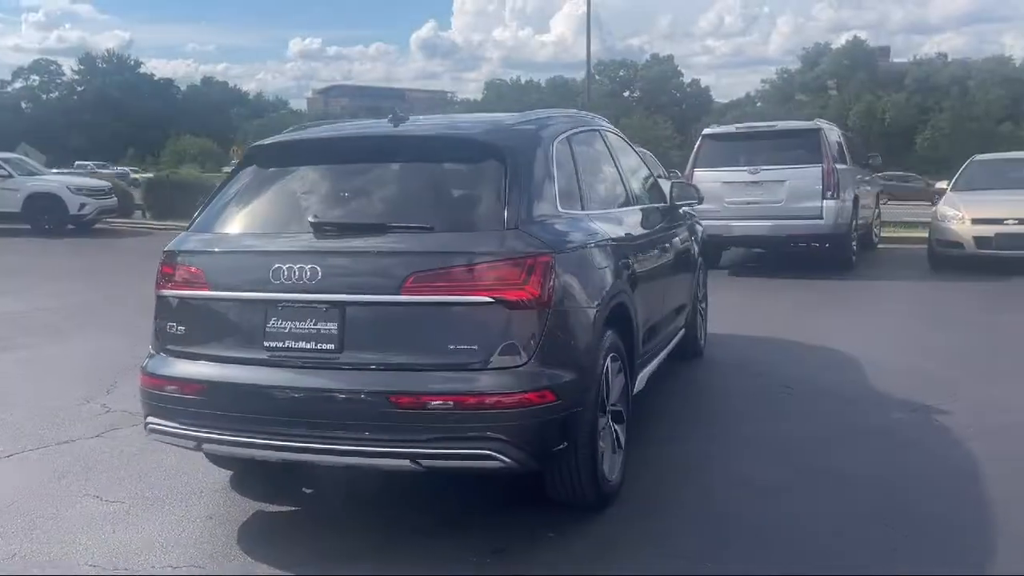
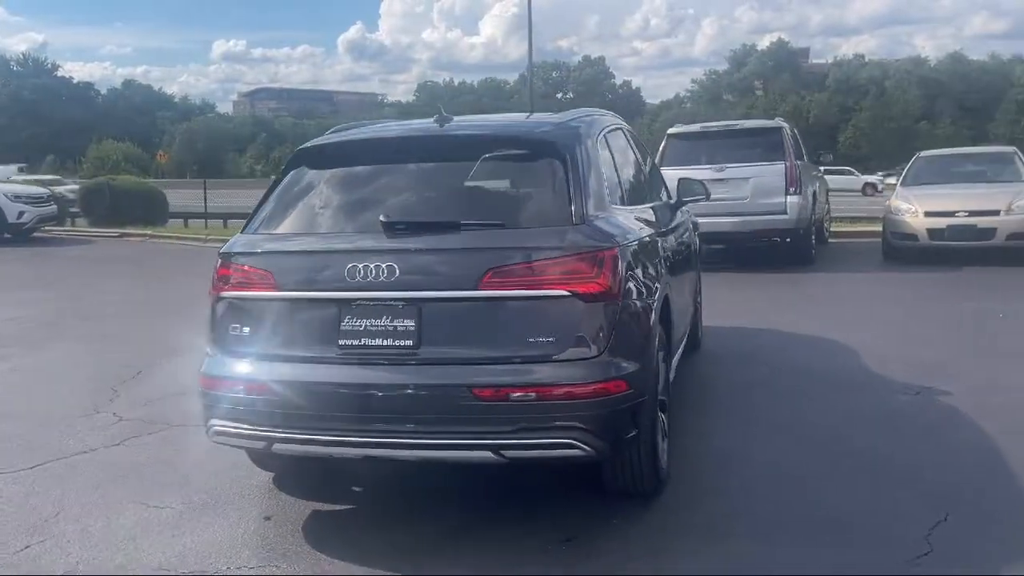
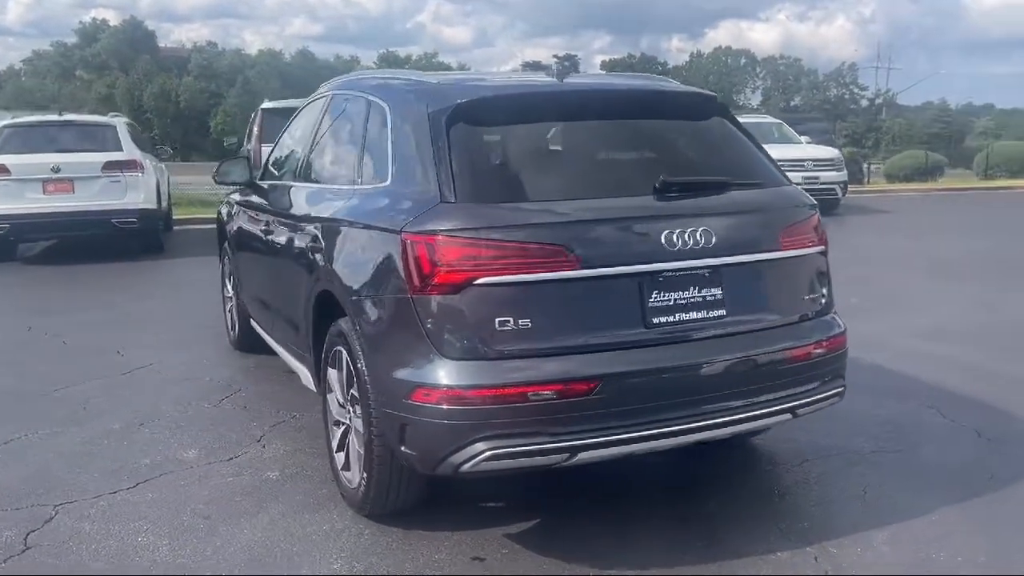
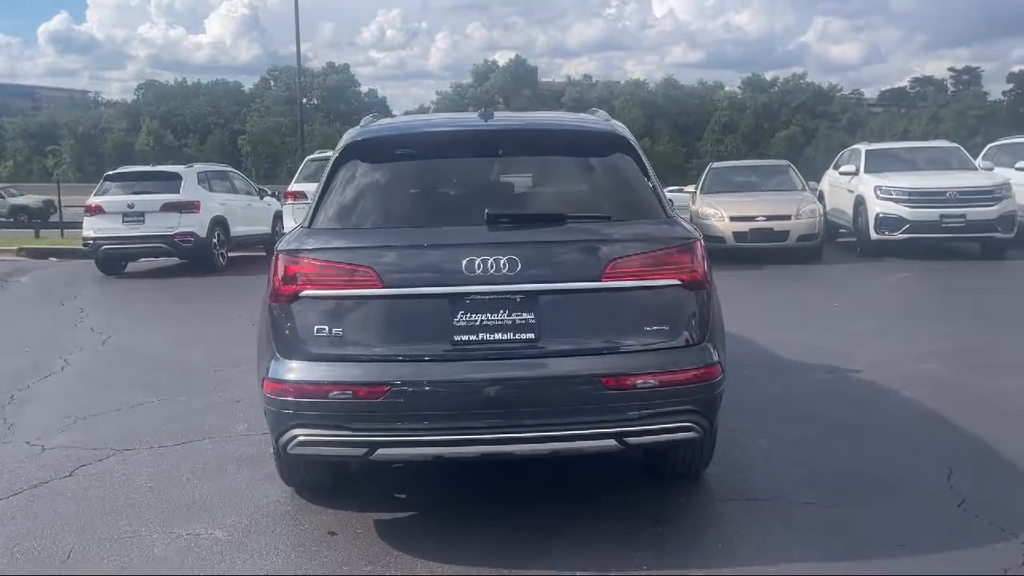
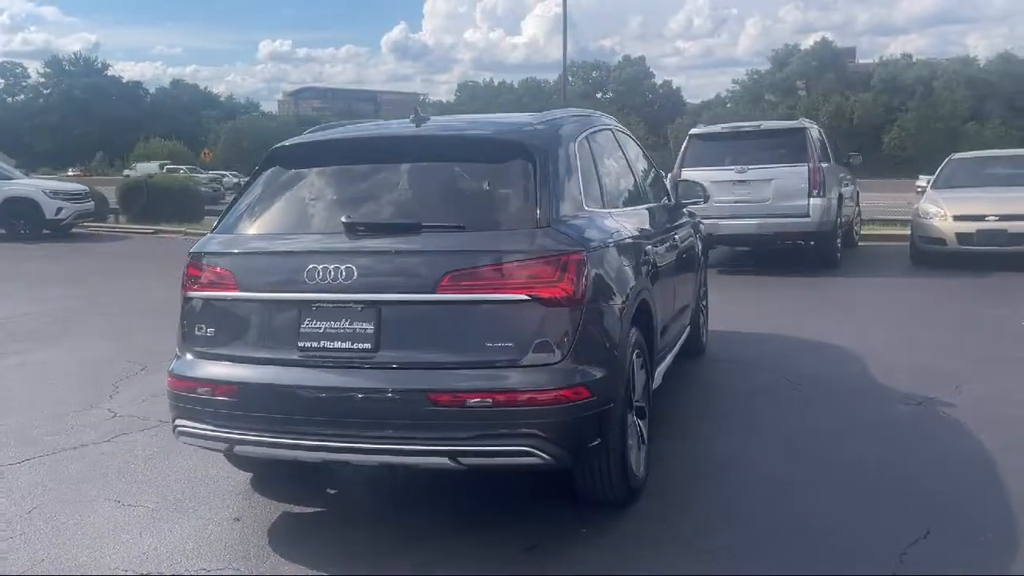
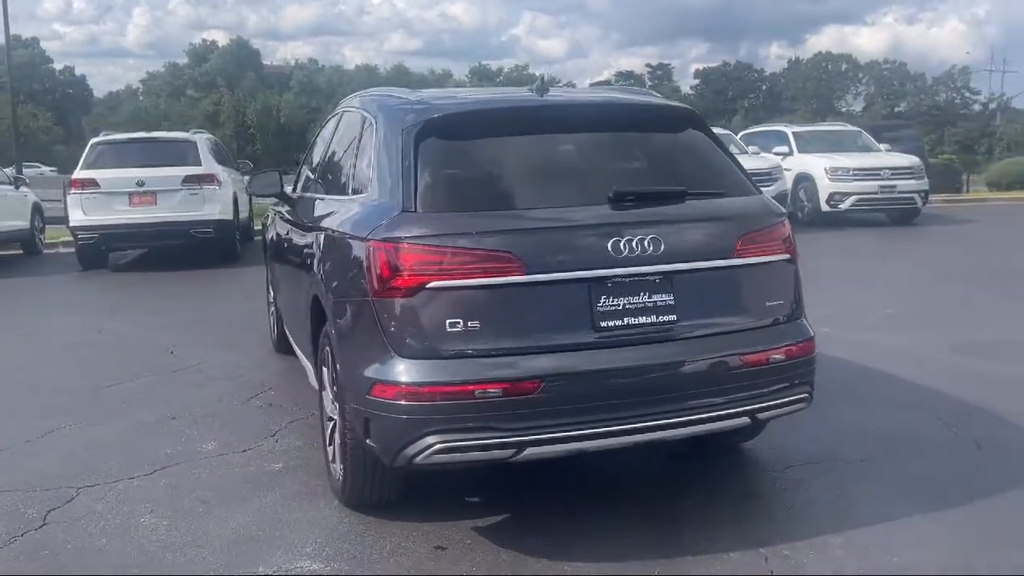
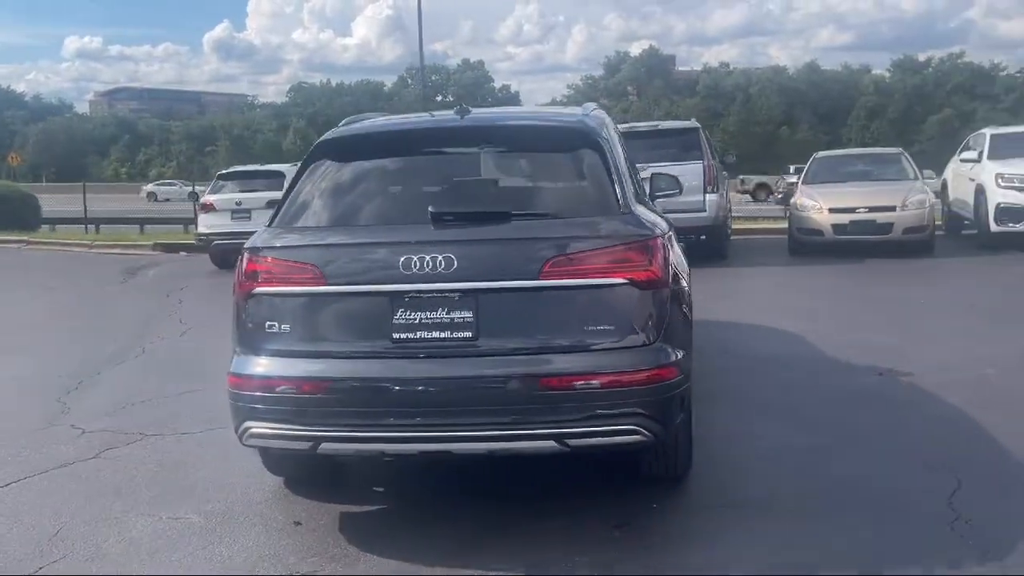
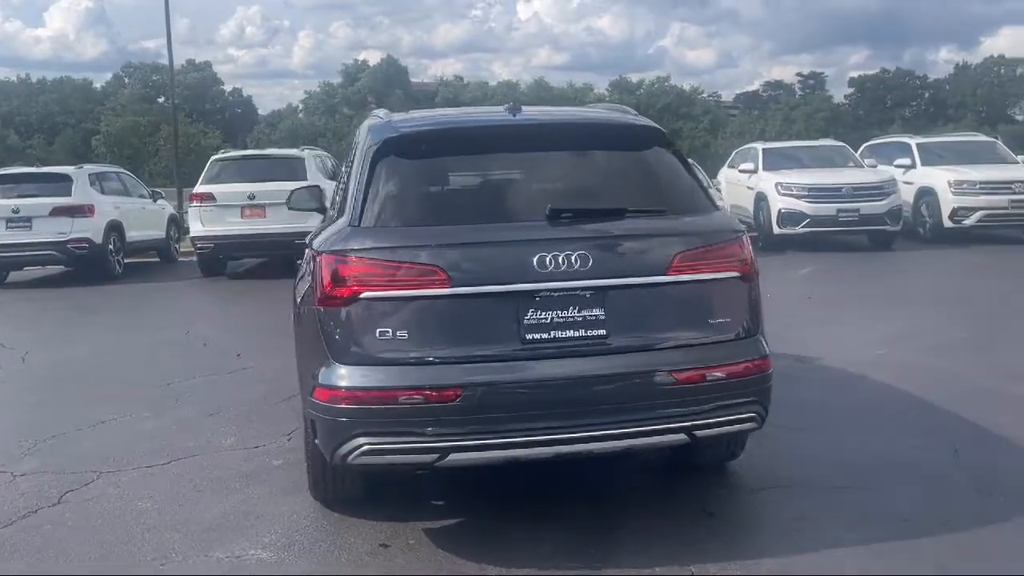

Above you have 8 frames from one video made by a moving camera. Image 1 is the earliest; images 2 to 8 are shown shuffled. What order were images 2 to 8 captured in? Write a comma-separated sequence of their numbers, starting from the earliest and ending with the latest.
5, 2, 7, 4, 8, 6, 3
